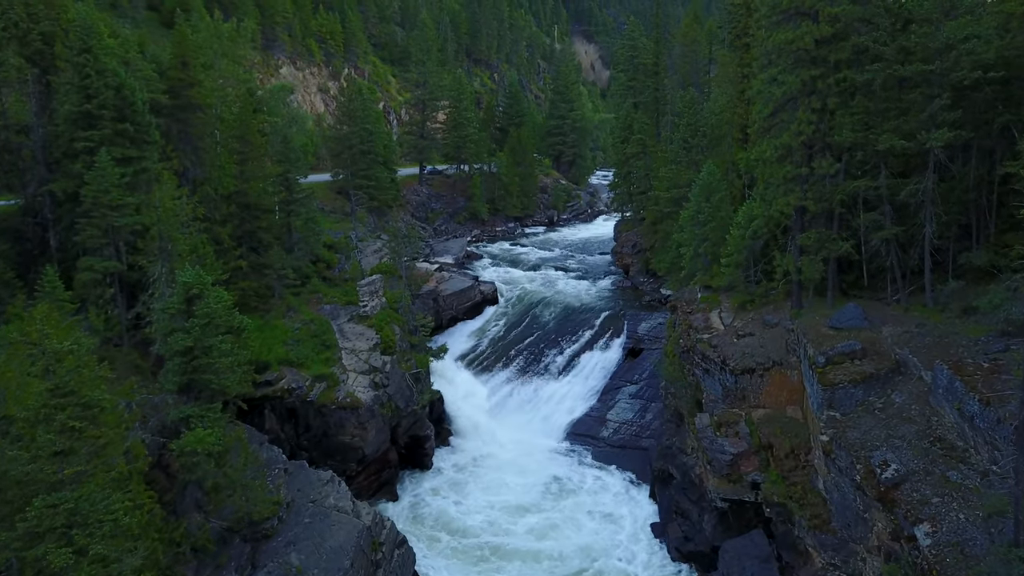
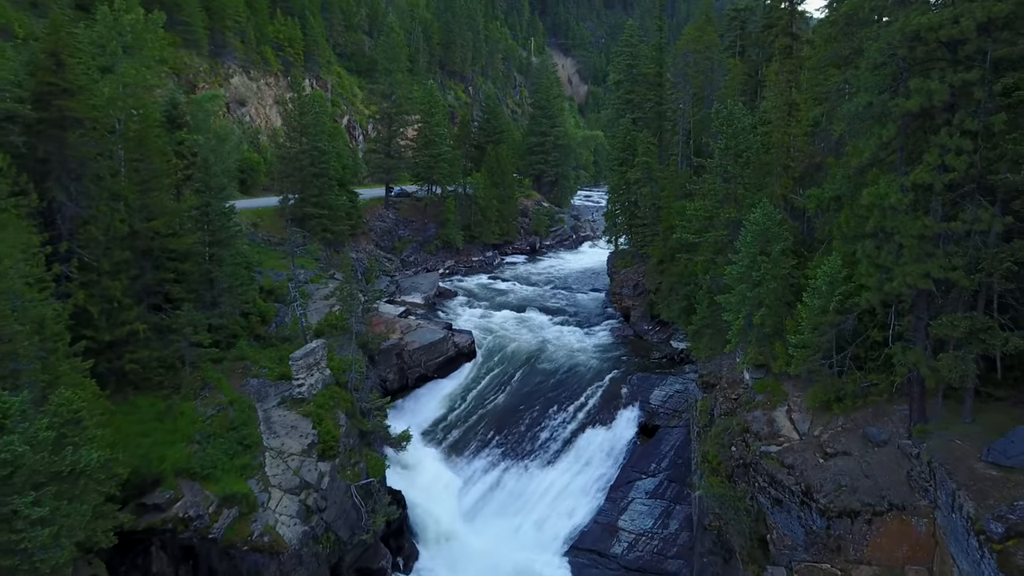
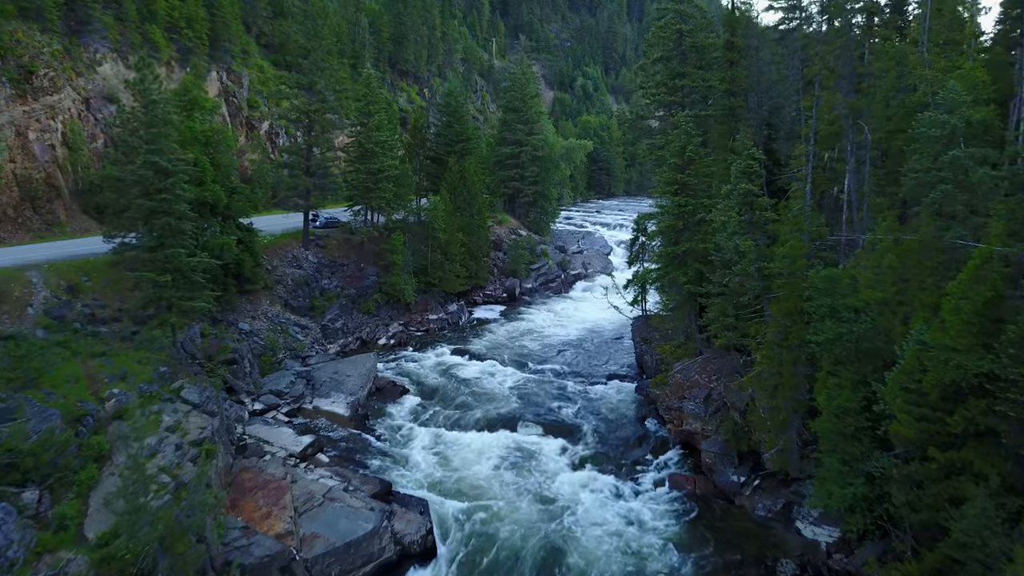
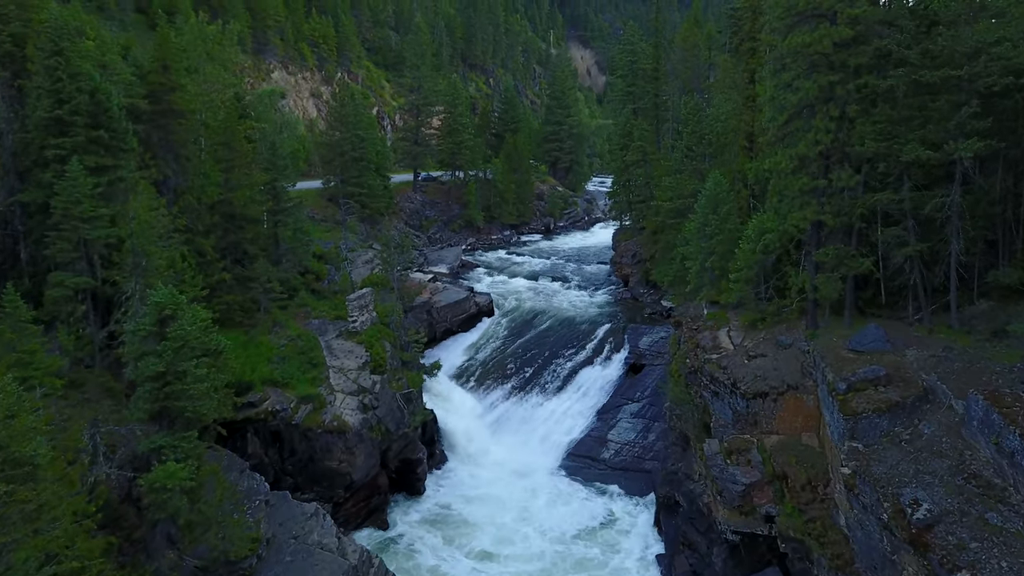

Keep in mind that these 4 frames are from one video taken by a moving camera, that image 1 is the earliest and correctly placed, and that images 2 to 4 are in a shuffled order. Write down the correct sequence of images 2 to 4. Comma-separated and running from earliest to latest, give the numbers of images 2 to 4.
4, 2, 3
